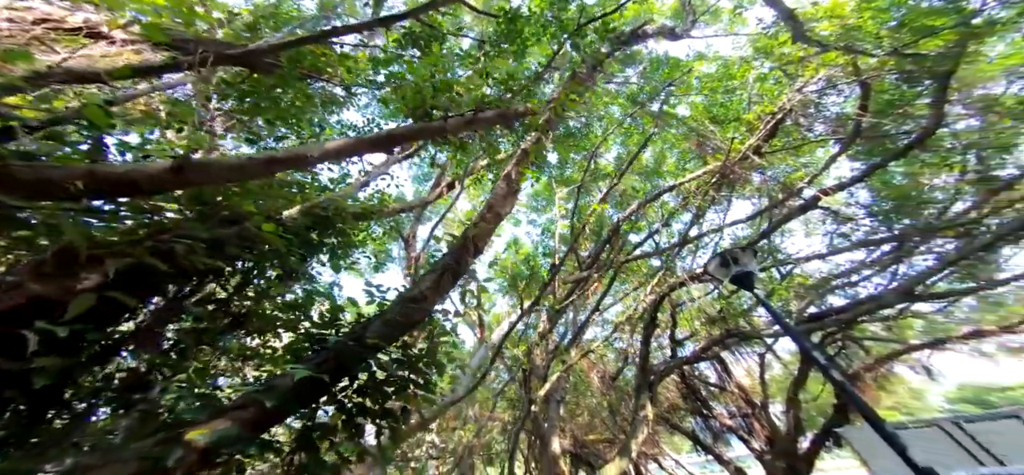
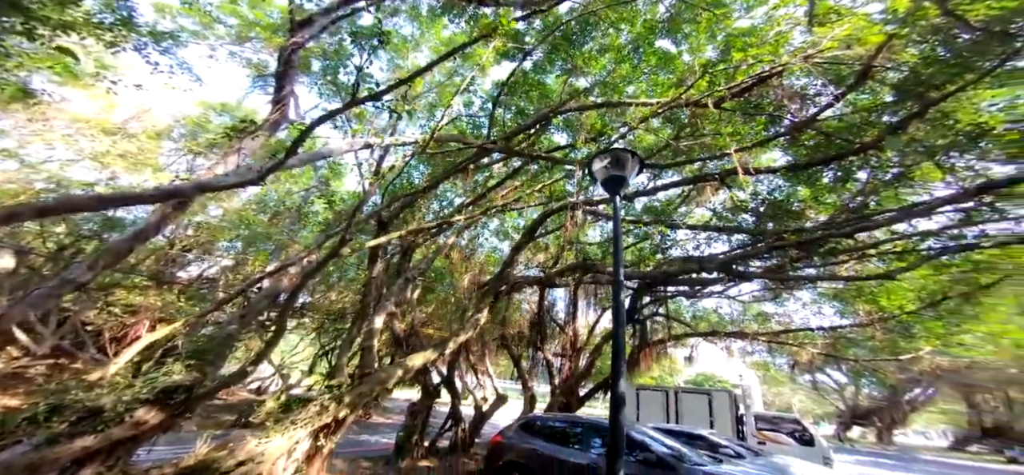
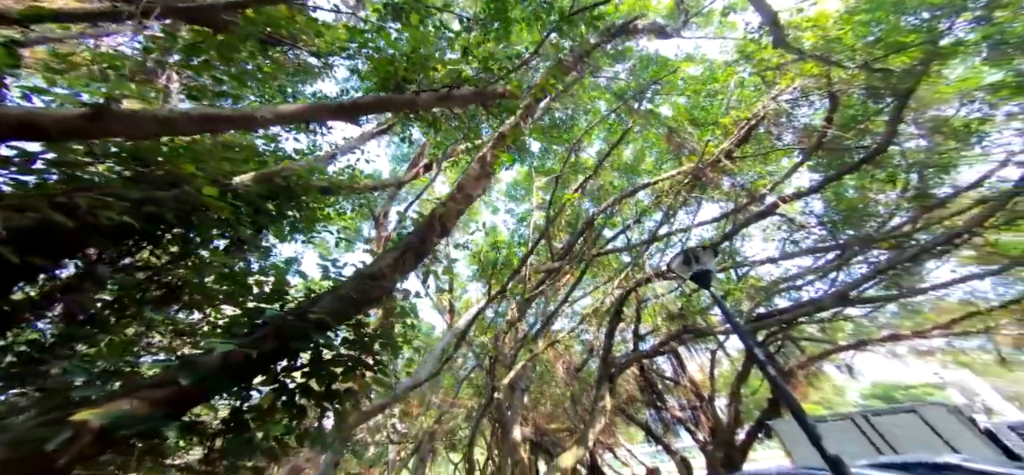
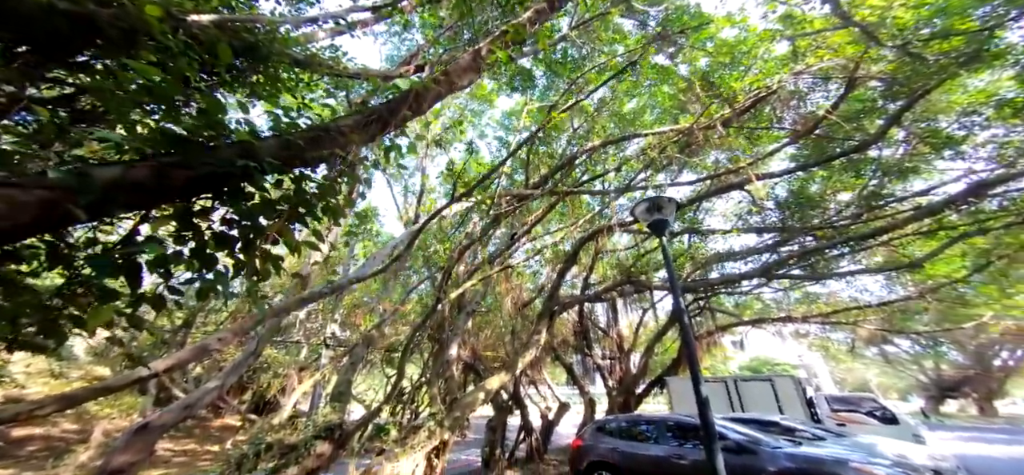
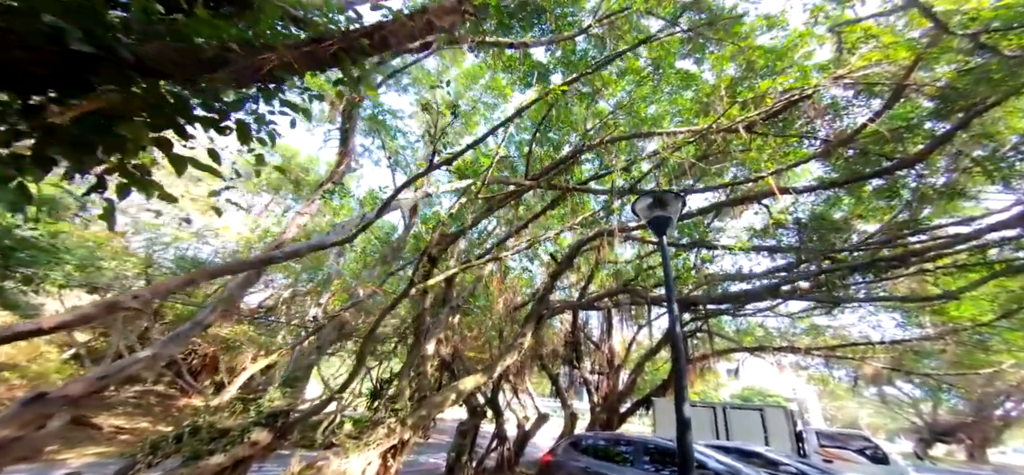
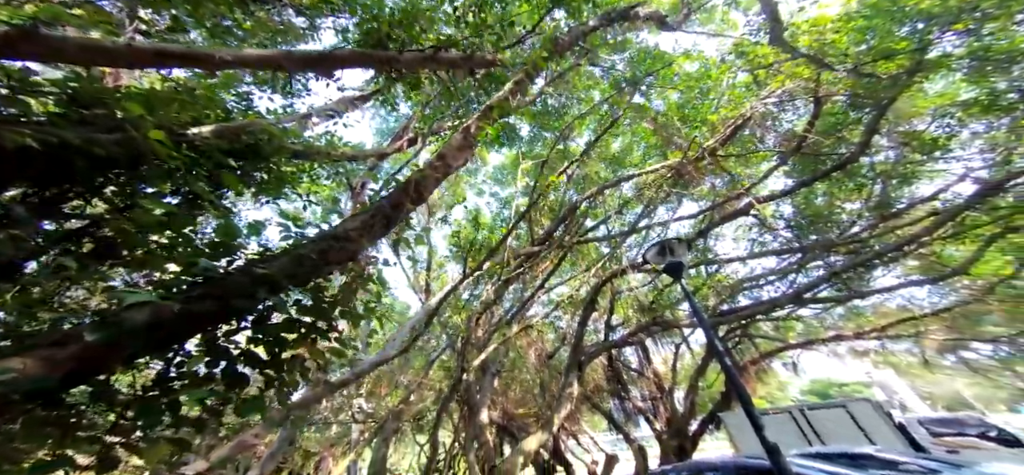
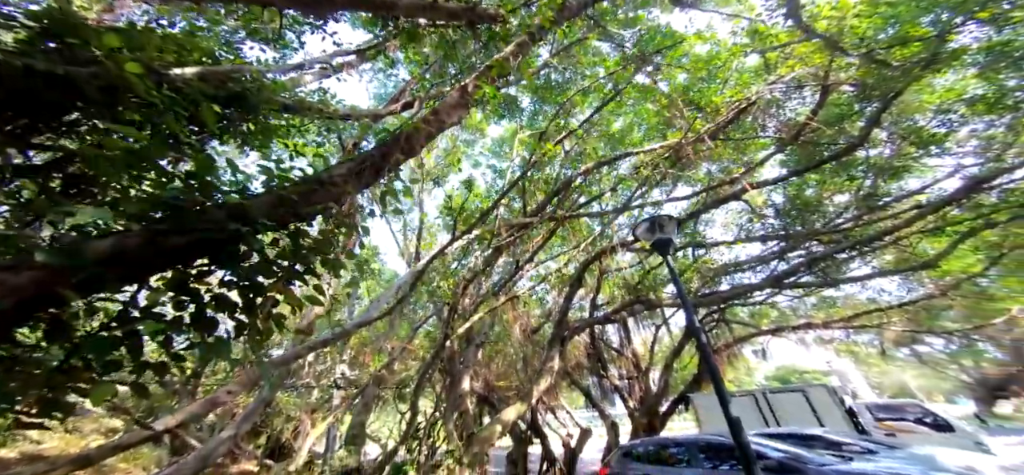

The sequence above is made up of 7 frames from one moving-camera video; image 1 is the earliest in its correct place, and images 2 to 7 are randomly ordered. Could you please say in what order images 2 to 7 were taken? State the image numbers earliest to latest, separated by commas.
3, 6, 7, 4, 5, 2
